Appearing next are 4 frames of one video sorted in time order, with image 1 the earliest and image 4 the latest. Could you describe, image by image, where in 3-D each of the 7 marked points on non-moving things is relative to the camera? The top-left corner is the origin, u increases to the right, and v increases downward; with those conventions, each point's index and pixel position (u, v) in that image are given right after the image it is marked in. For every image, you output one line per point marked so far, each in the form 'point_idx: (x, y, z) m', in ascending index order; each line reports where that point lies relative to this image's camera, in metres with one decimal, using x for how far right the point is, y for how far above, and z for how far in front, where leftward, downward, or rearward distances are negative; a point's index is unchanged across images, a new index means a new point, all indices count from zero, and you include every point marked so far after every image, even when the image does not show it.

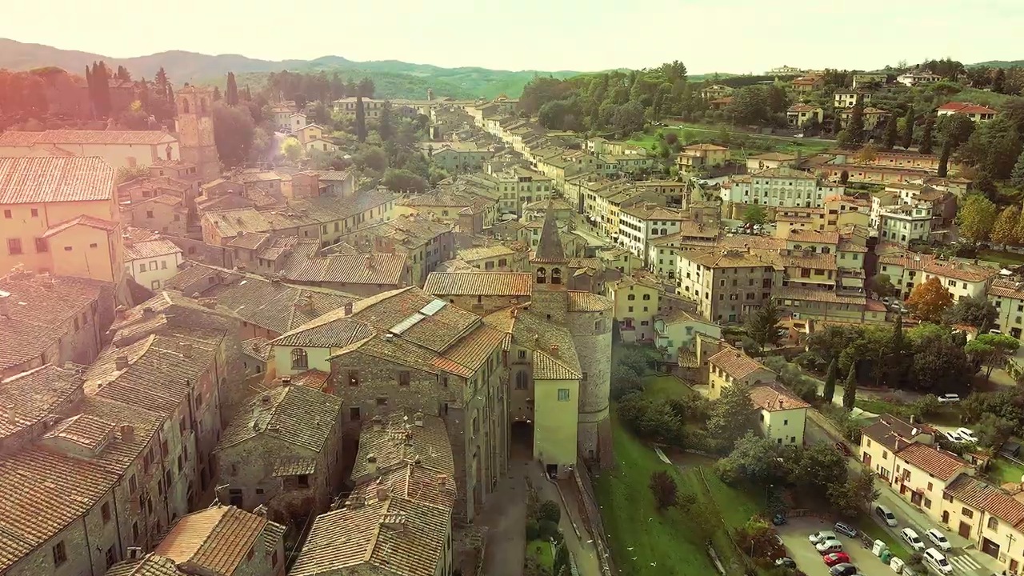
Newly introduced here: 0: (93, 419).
0: (-9.4, -2.9, +17.0) m
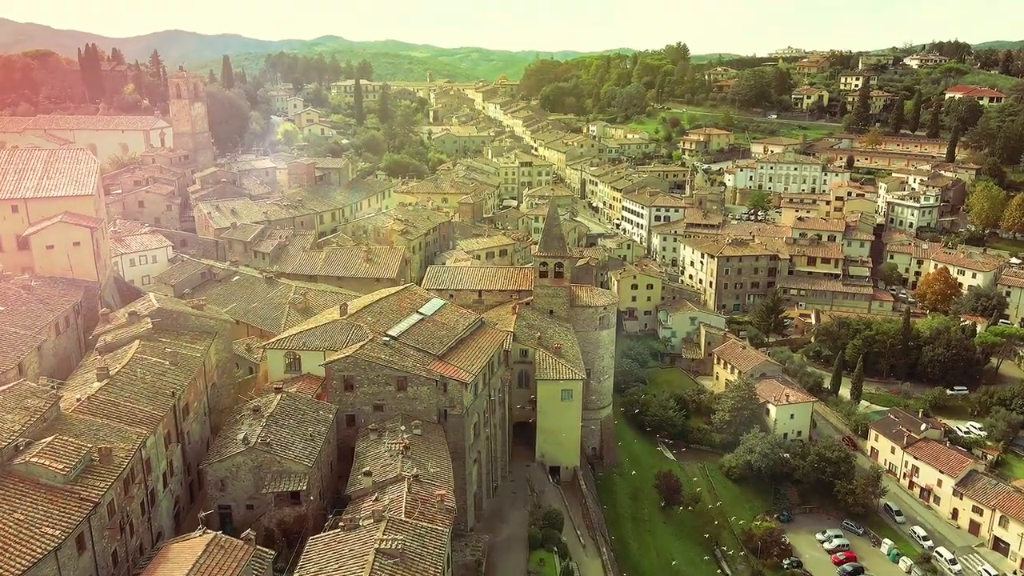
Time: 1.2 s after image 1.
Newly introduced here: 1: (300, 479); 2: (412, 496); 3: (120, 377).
0: (-9.3, -3.2, +15.9) m
1: (-5.6, -5.0, +19.9) m
2: (-2.6, -5.4, +19.7) m
3: (-10.3, -2.3, +19.9) m
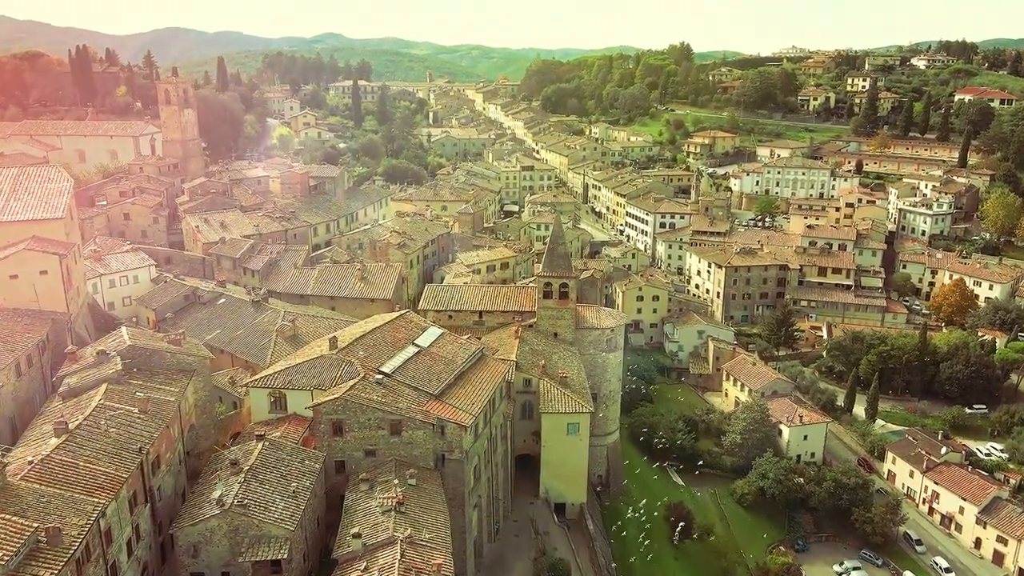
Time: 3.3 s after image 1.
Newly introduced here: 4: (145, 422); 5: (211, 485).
0: (-9.2, -4.3, +14.0) m
1: (-5.5, -6.1, +17.9) m
2: (-2.5, -6.4, +17.8) m
3: (-10.2, -3.4, +18.0) m
4: (-9.3, -3.4, +19.2) m
5: (-7.7, -5.0, +19.5) m
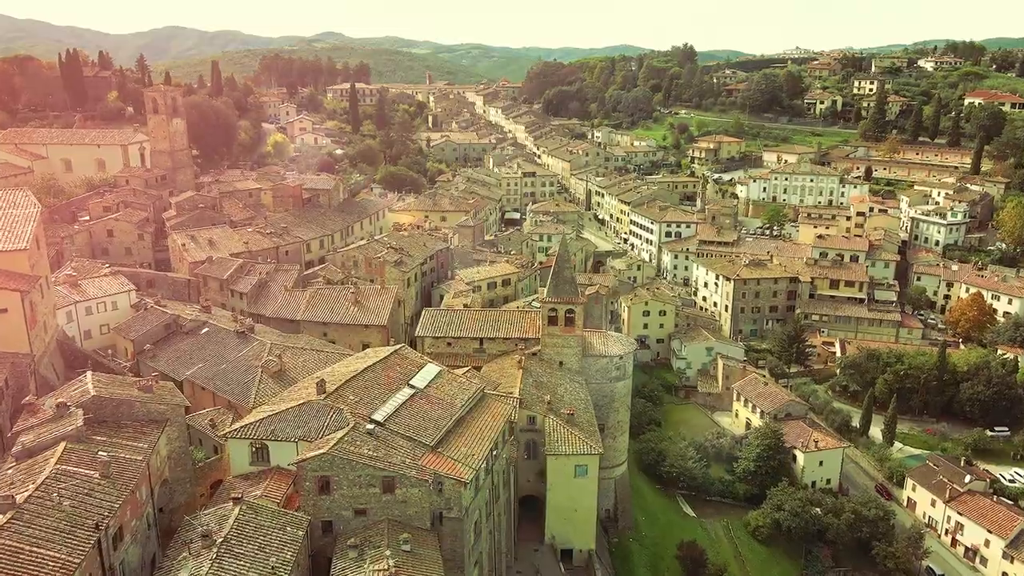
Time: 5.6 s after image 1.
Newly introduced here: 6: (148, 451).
0: (-9.1, -5.4, +11.9) m
1: (-5.4, -7.2, +15.9) m
2: (-2.4, -7.6, +15.7) m
3: (-10.1, -4.6, +15.9) m
4: (-9.2, -4.5, +17.1) m
5: (-7.6, -6.2, +17.5) m
6: (-9.3, -4.1, +19.4) m
